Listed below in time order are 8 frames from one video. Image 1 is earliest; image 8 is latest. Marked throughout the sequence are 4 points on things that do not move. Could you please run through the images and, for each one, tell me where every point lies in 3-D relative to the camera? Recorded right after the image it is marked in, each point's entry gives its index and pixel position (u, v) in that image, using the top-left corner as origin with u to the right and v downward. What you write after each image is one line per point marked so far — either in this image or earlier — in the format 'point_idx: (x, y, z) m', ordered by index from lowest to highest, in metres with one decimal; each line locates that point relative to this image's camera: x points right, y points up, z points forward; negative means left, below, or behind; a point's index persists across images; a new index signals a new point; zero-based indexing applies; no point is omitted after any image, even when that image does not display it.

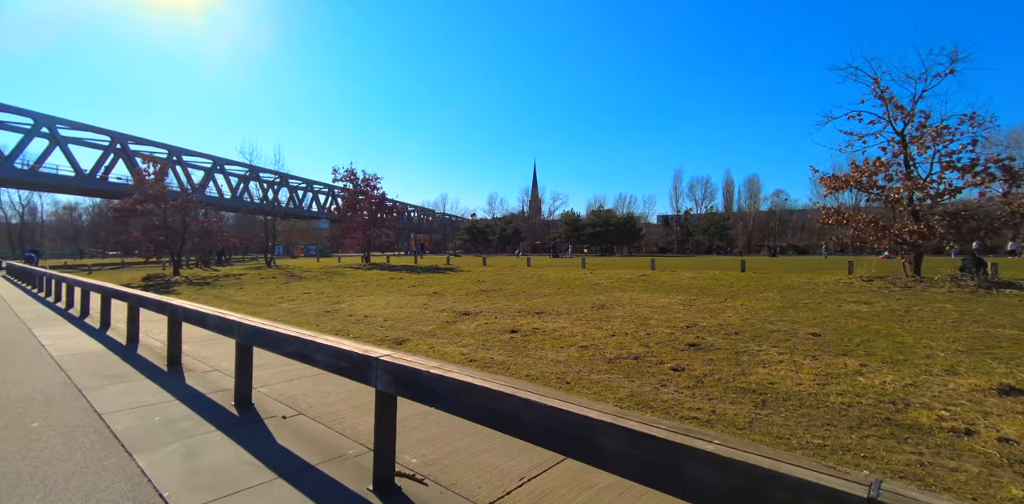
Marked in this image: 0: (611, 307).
0: (+2.2, -1.2, +9.2) m
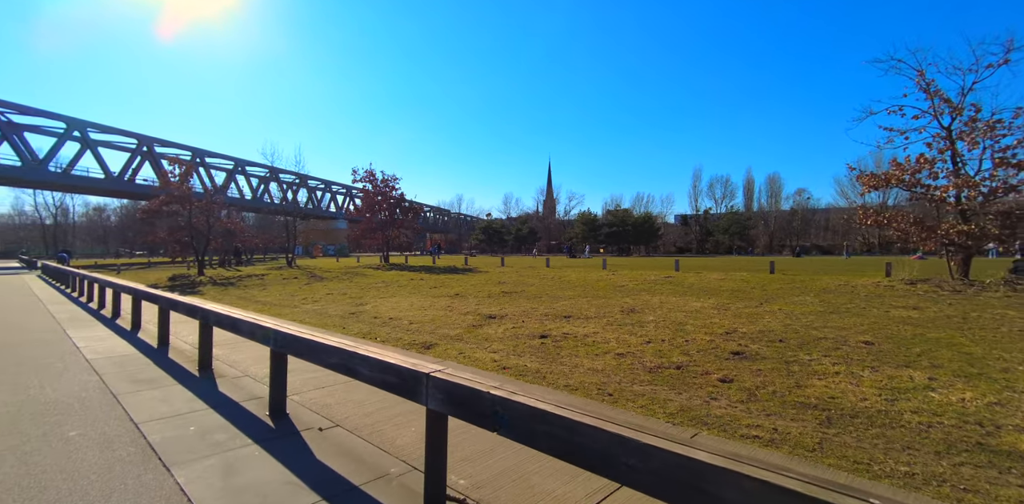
0: (+2.8, -1.3, +8.9) m
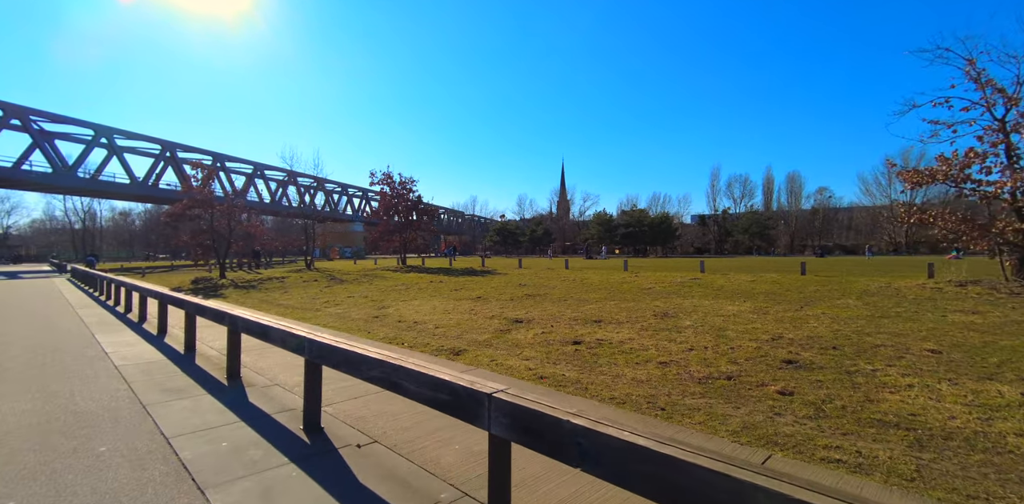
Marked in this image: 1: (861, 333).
0: (+3.3, -1.3, +8.6) m
1: (+5.4, -1.3, +6.4) m
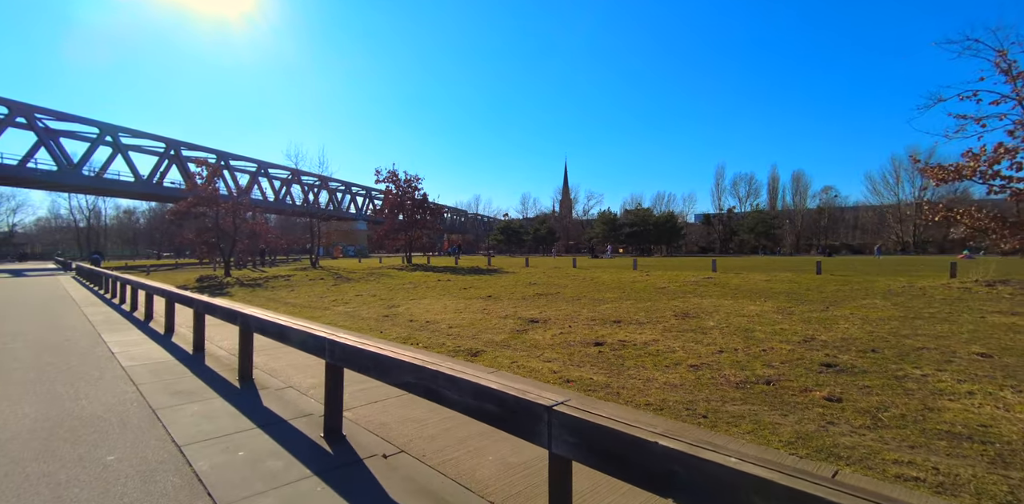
0: (+3.7, -1.3, +8.3) m
1: (+5.7, -1.2, +6.2) m
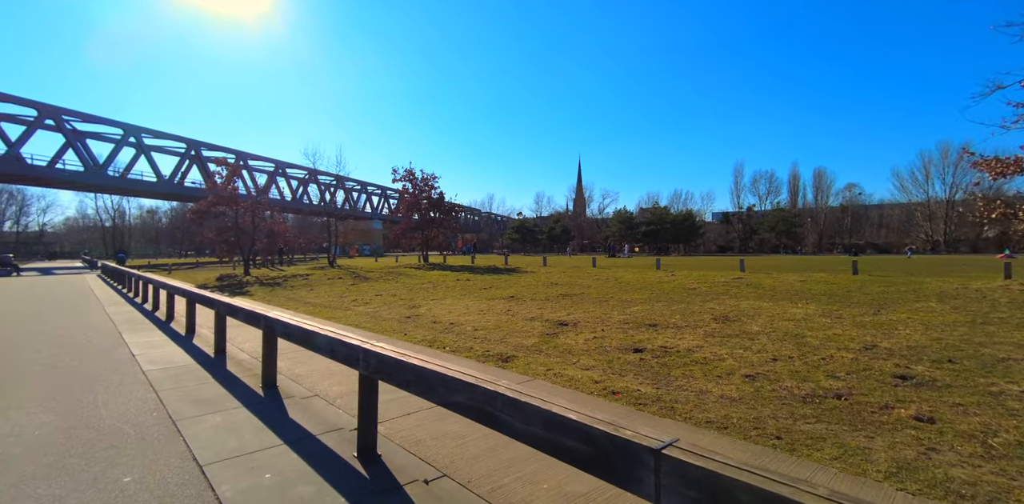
0: (+4.2, -1.3, +7.8) m
1: (+6.1, -1.2, +5.6) m
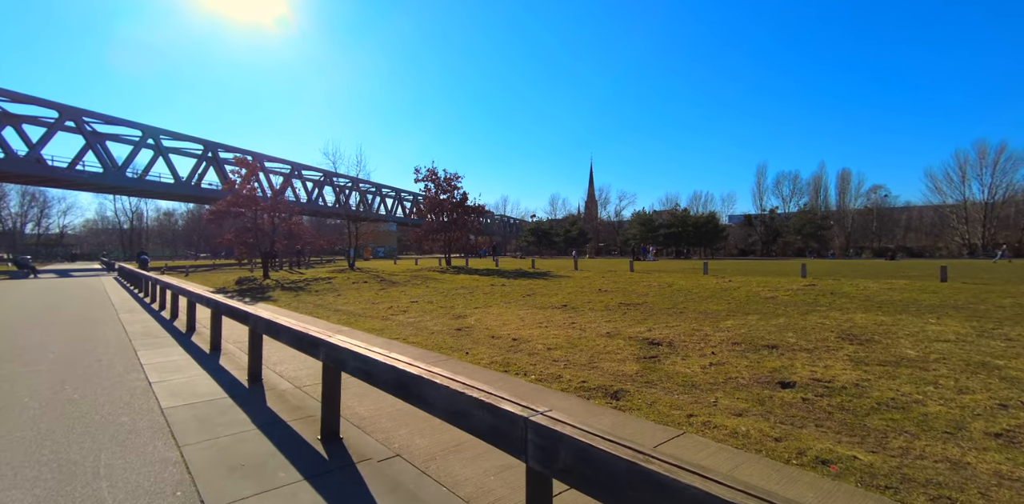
0: (+5.5, -1.3, +6.4) m
1: (+7.4, -1.3, +4.1) m
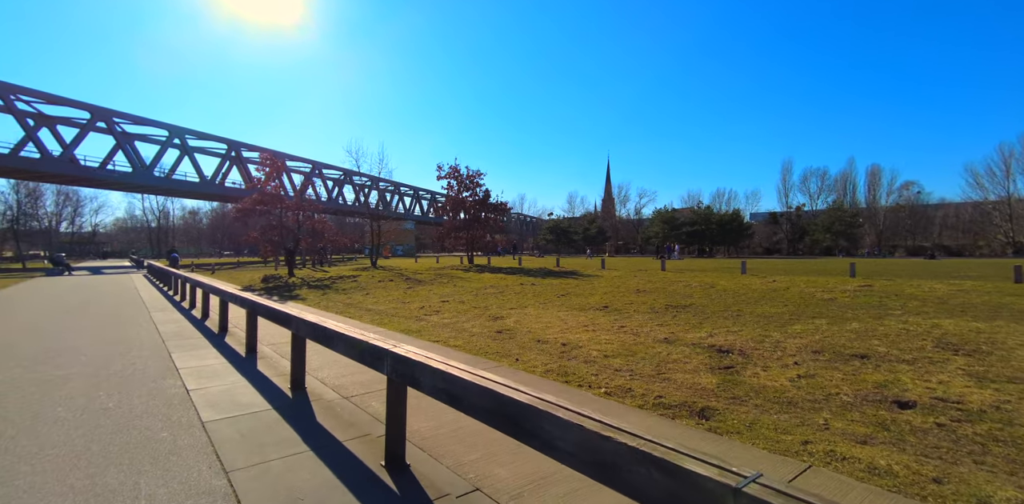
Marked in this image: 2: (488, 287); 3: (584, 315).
0: (+6.3, -1.3, +5.7) m
1: (+8.1, -1.3, +3.3) m
2: (-1.0, -1.3, +16.3) m
3: (+1.6, -1.4, +9.6) m
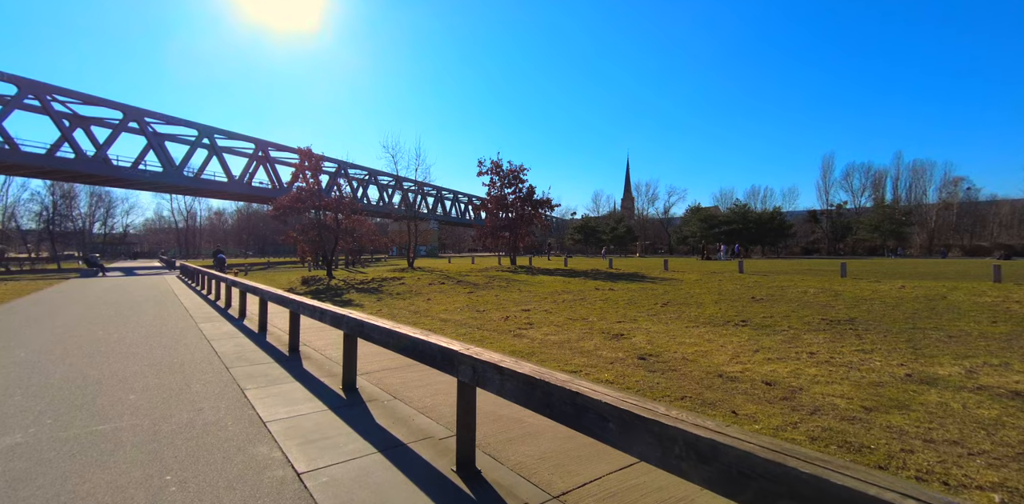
0: (+8.5, -1.3, +3.5) m
1: (+10.2, -1.3, +1.1) m
2: (+1.6, -1.4, +14.4) m
3: (+4.0, -1.5, +7.6) m
